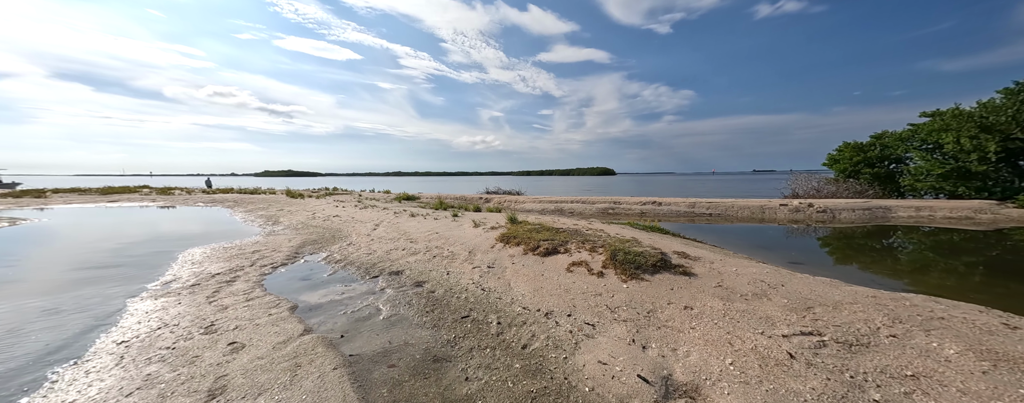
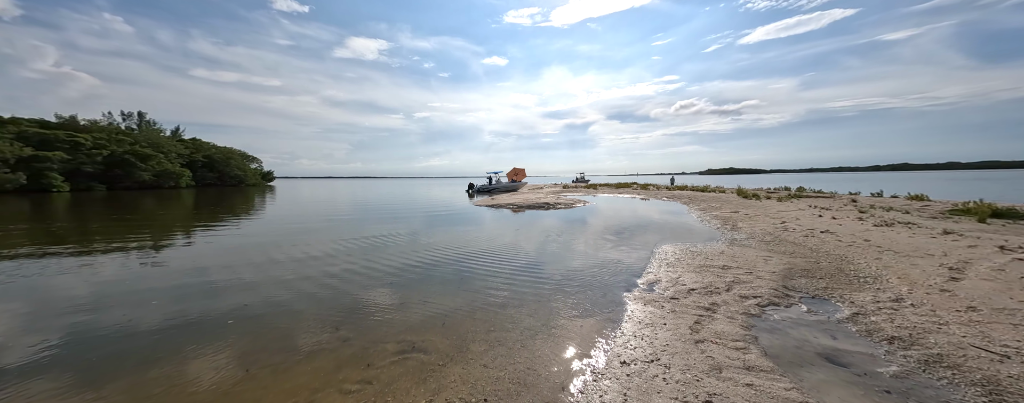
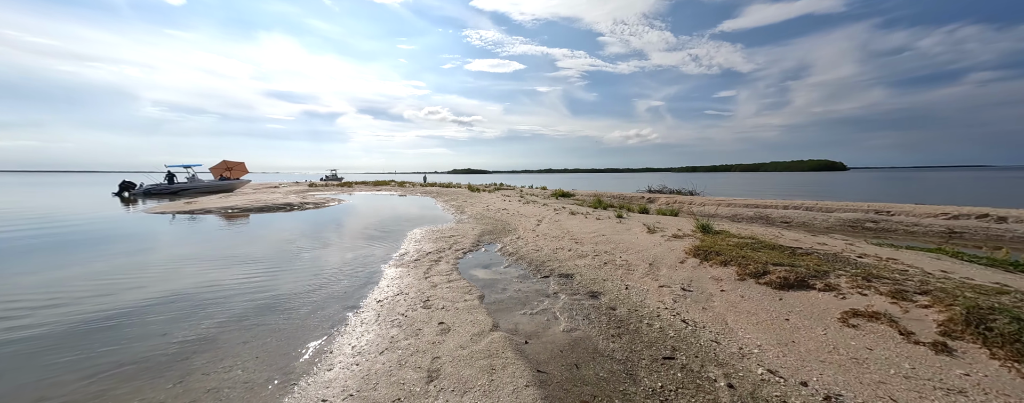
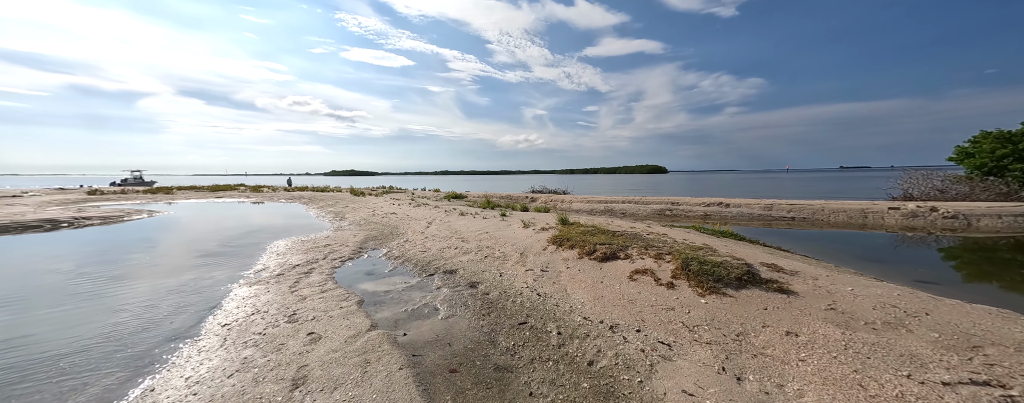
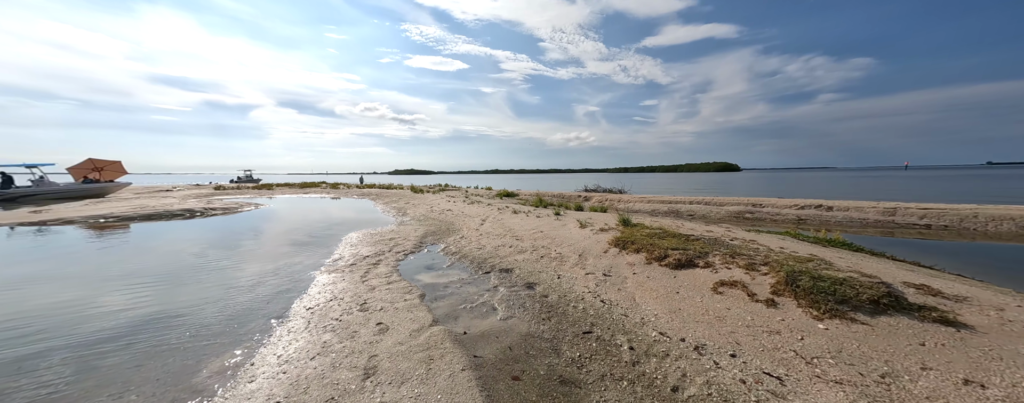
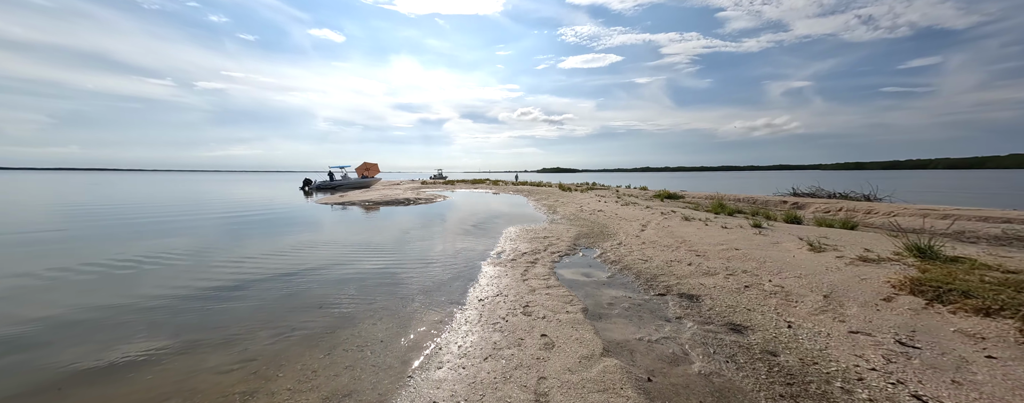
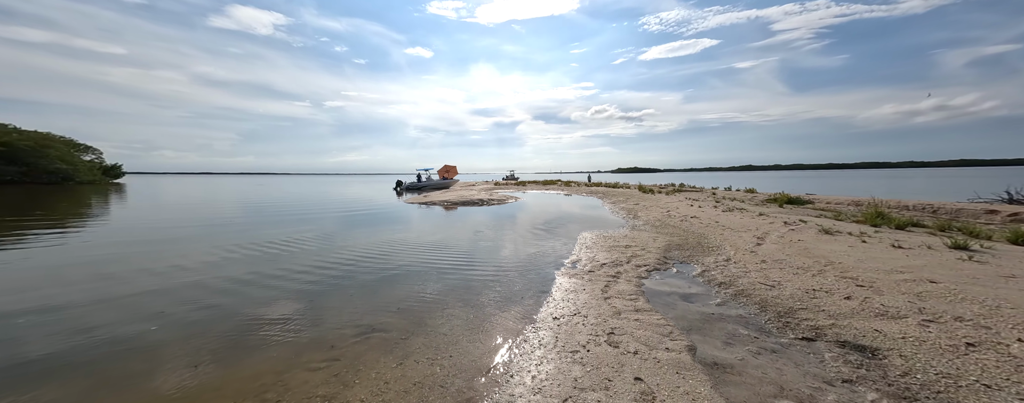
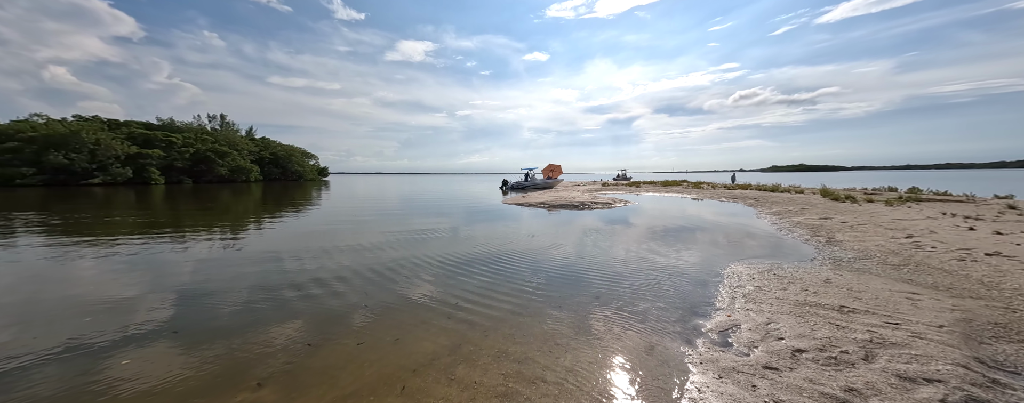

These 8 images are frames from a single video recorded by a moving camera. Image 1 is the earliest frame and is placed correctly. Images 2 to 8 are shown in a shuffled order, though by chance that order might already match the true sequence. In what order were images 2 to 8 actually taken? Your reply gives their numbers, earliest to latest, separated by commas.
4, 5, 3, 6, 7, 2, 8
